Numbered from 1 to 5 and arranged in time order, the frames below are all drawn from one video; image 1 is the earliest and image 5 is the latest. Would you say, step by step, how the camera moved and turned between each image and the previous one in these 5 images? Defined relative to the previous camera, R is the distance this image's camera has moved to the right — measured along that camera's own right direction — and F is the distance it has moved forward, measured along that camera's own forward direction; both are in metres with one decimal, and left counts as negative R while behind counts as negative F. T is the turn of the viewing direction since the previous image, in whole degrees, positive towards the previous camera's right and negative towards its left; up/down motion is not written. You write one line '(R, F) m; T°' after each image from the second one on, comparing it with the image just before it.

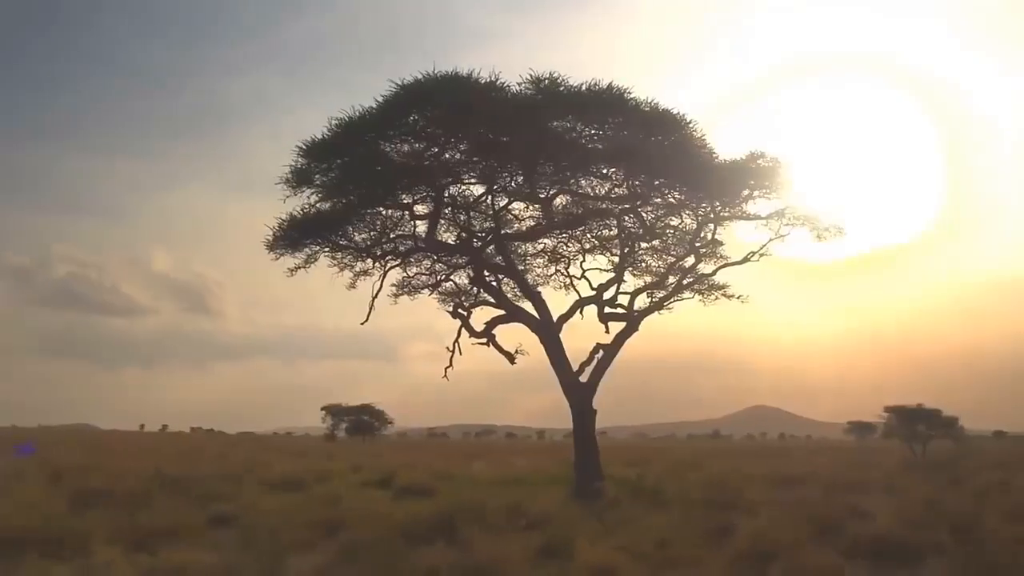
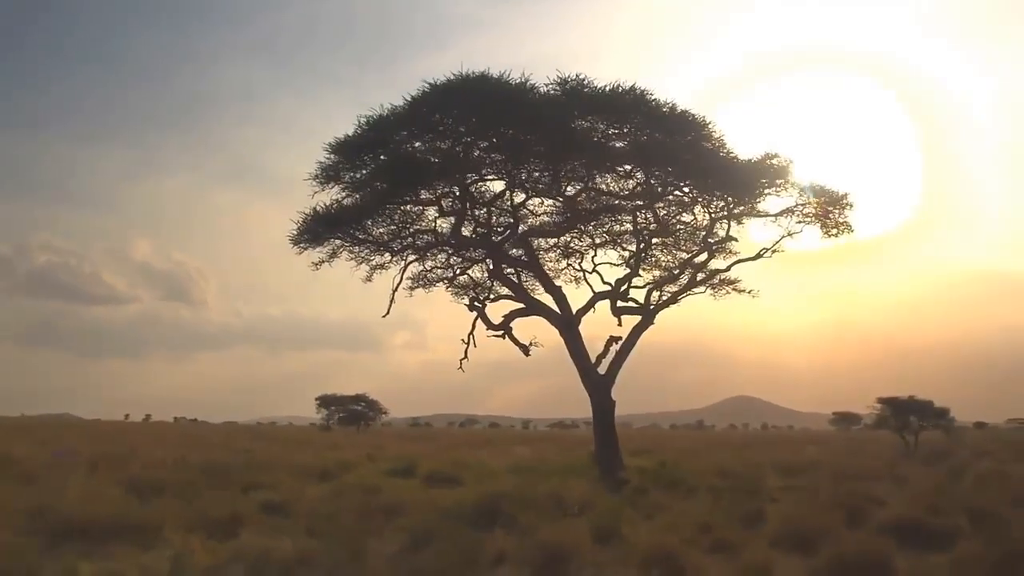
(-0.8, -0.5) m; +1°
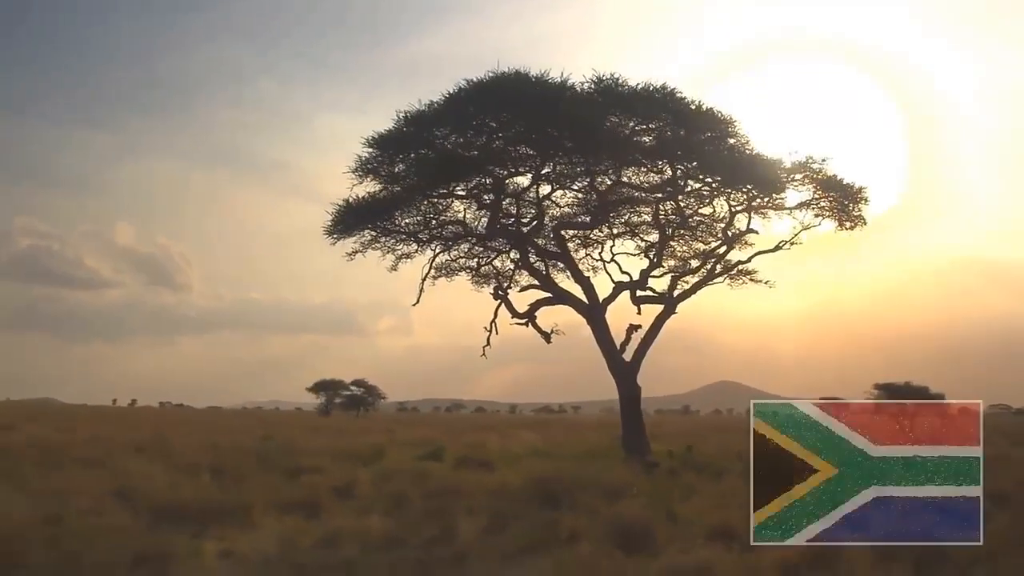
(-1.0, -0.7) m; +1°
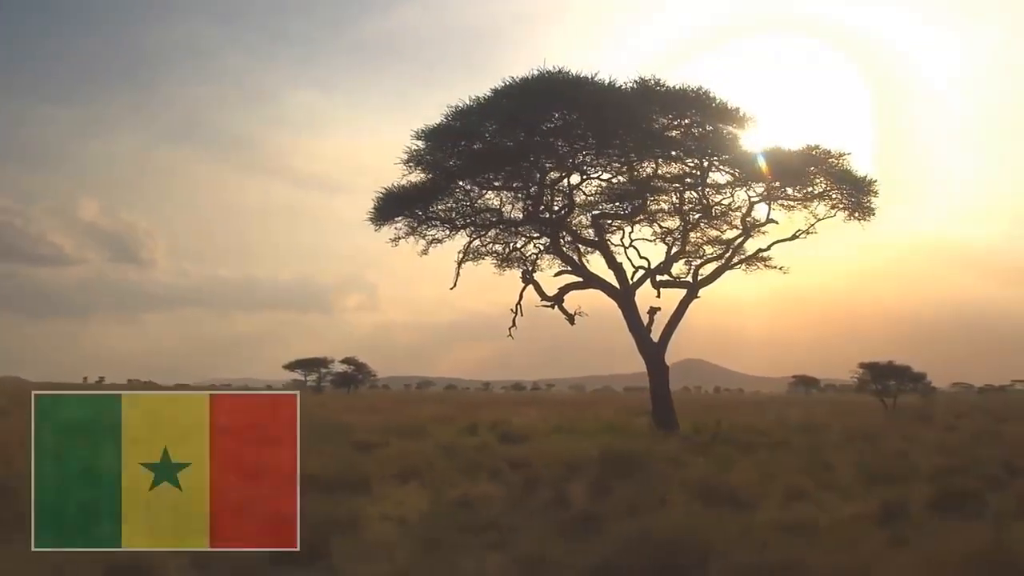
(-1.7, -1.2) m; +2°
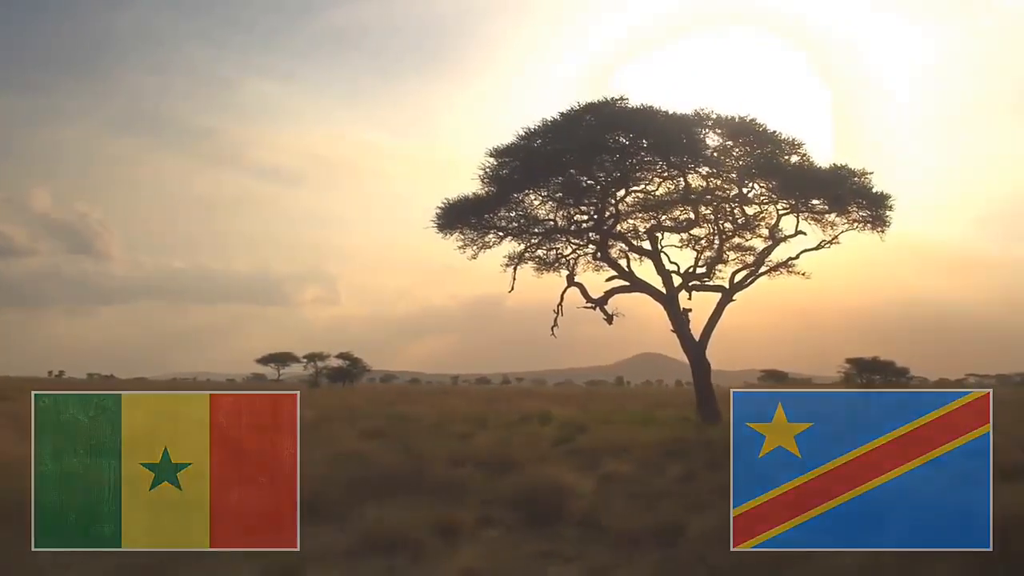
(-2.6, -2.0) m; +3°
